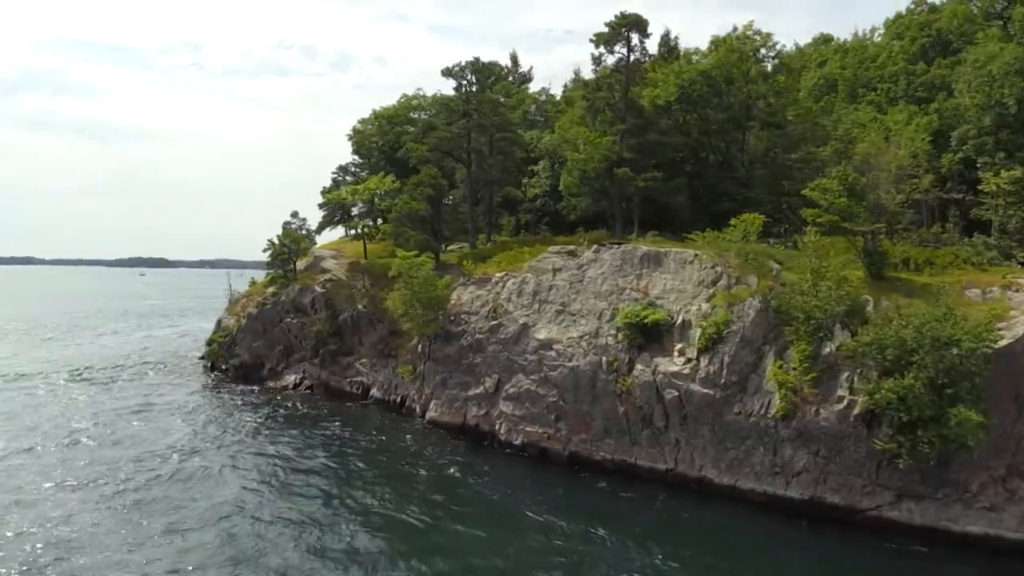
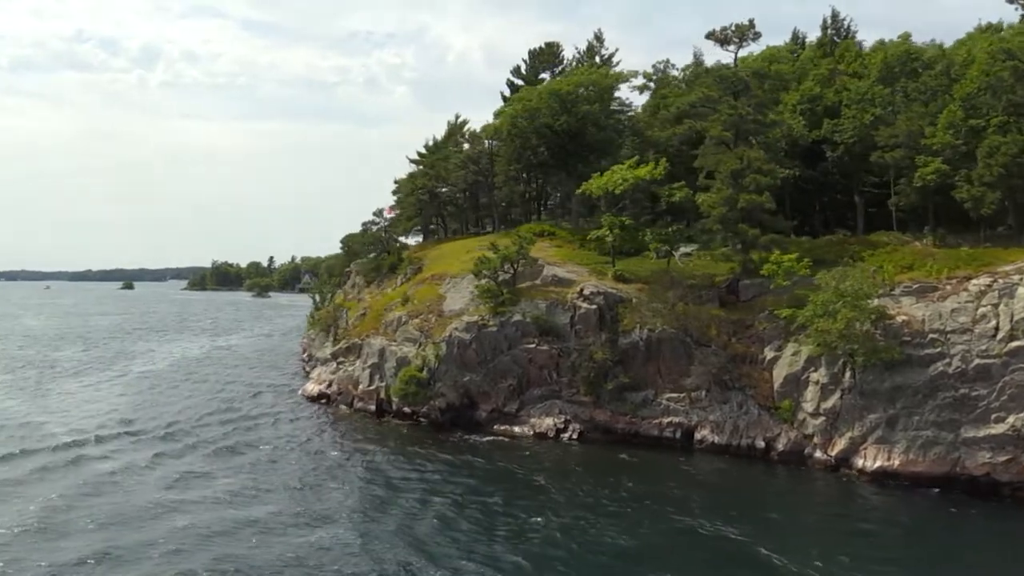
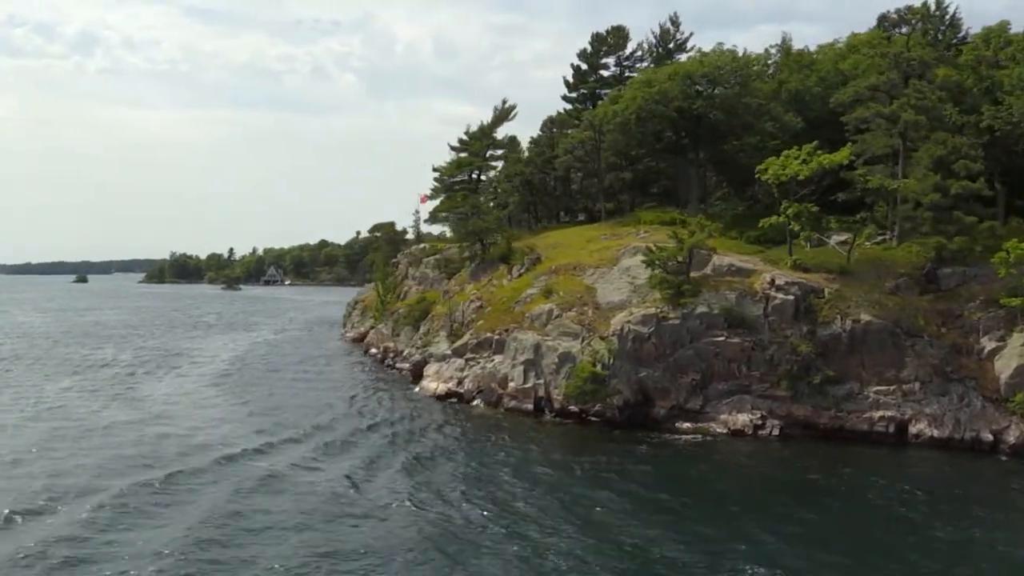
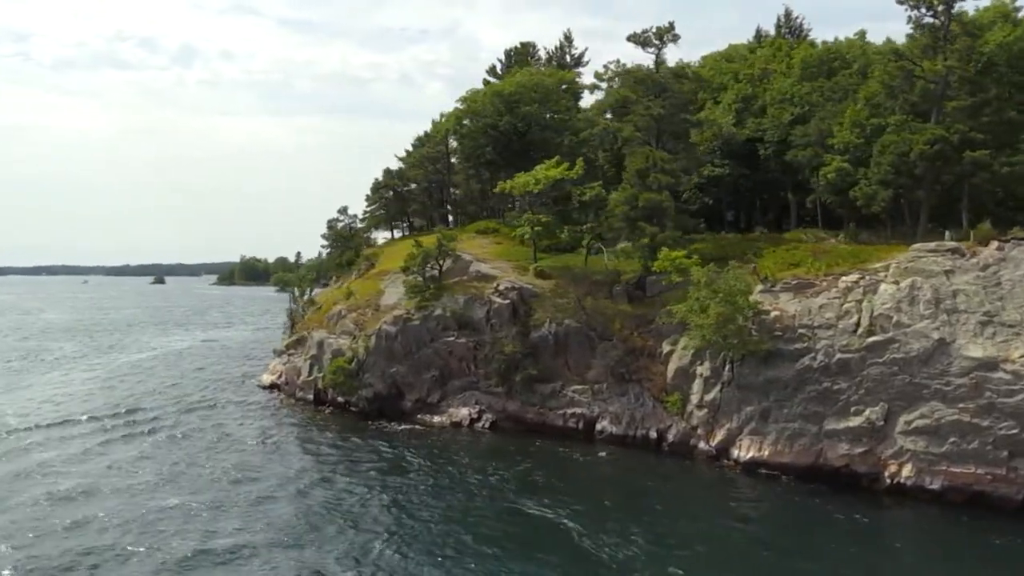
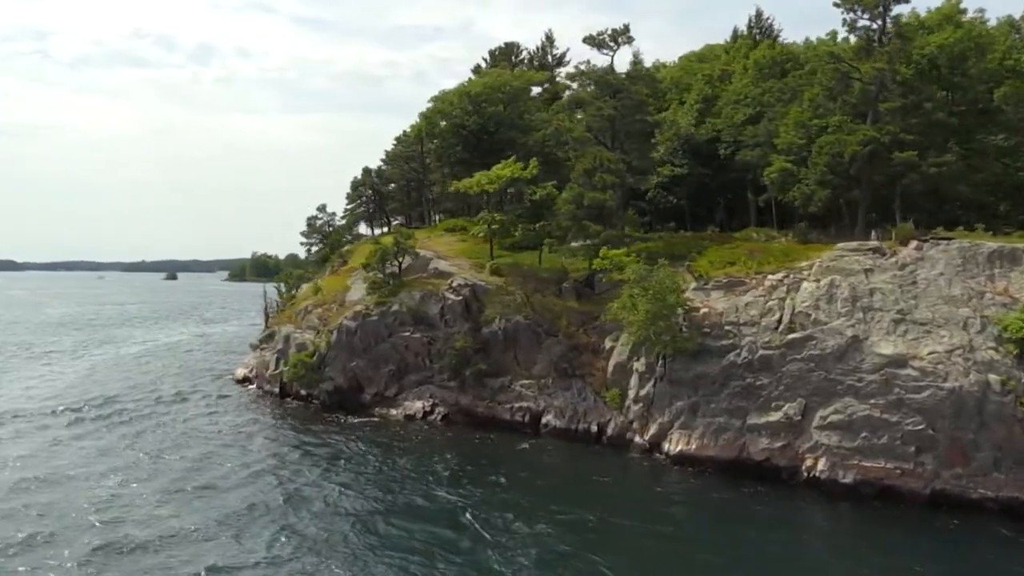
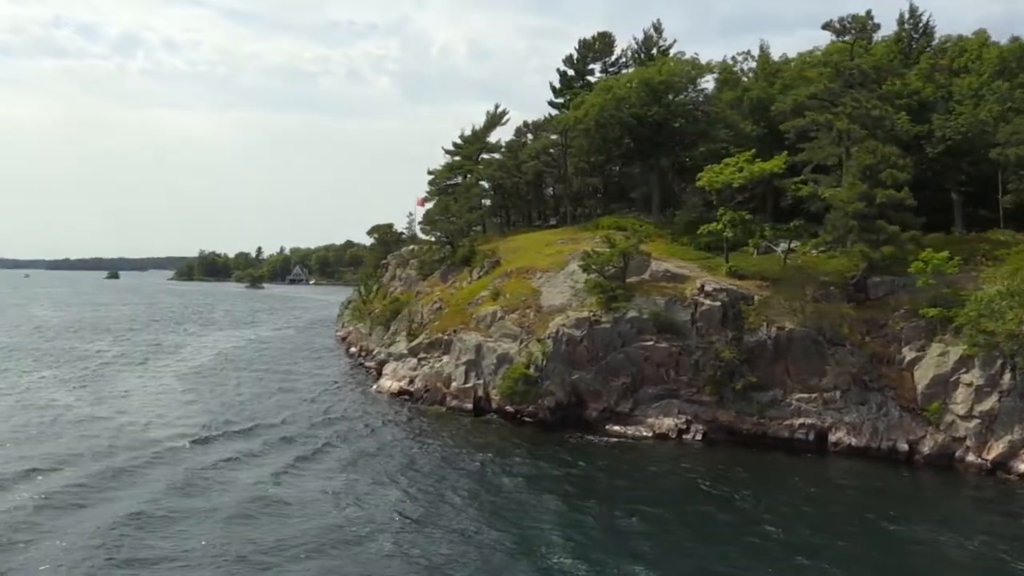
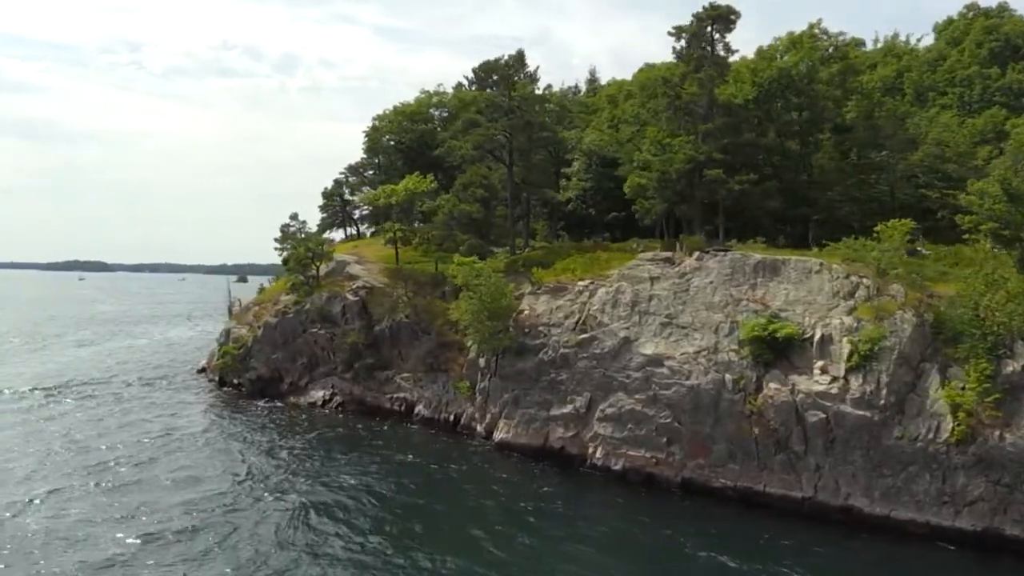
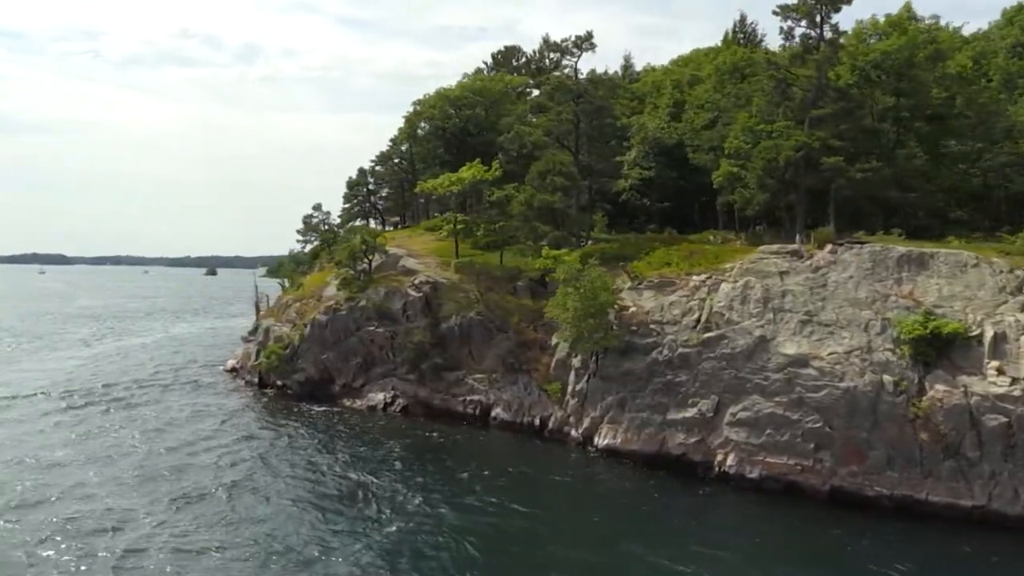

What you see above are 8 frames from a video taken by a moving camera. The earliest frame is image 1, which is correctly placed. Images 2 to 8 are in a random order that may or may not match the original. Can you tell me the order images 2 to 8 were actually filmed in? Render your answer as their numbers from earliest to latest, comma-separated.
7, 8, 5, 4, 2, 6, 3
